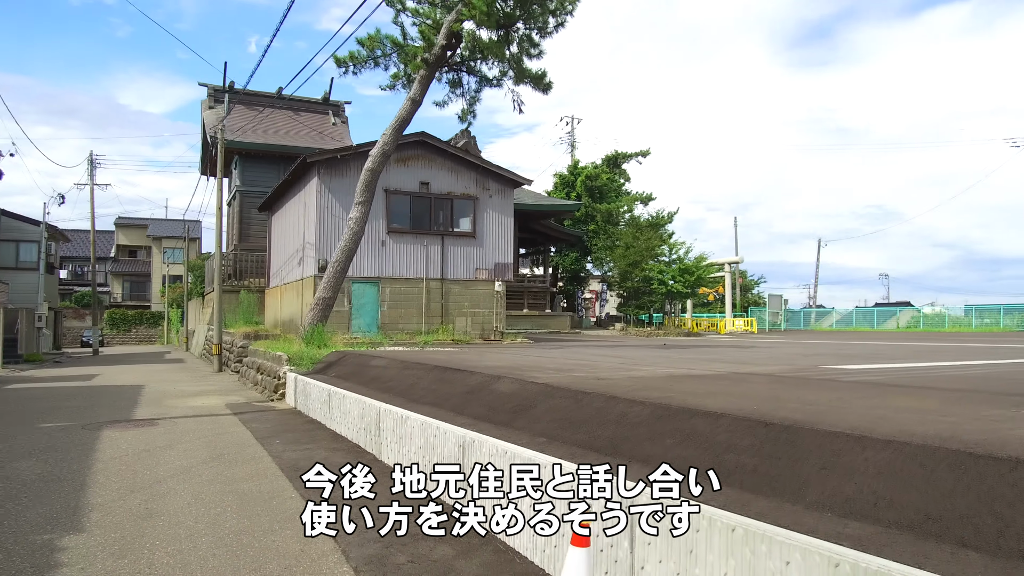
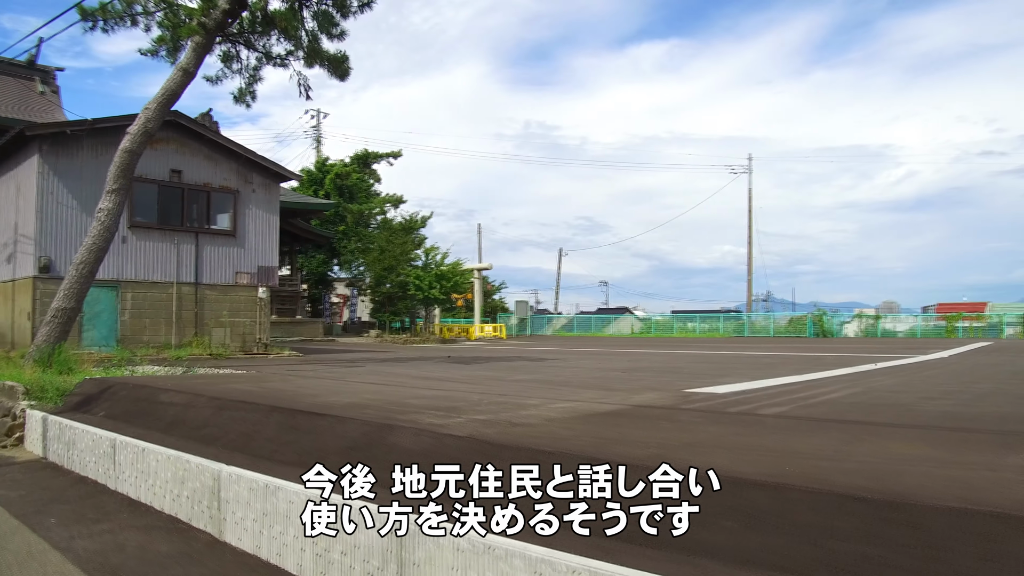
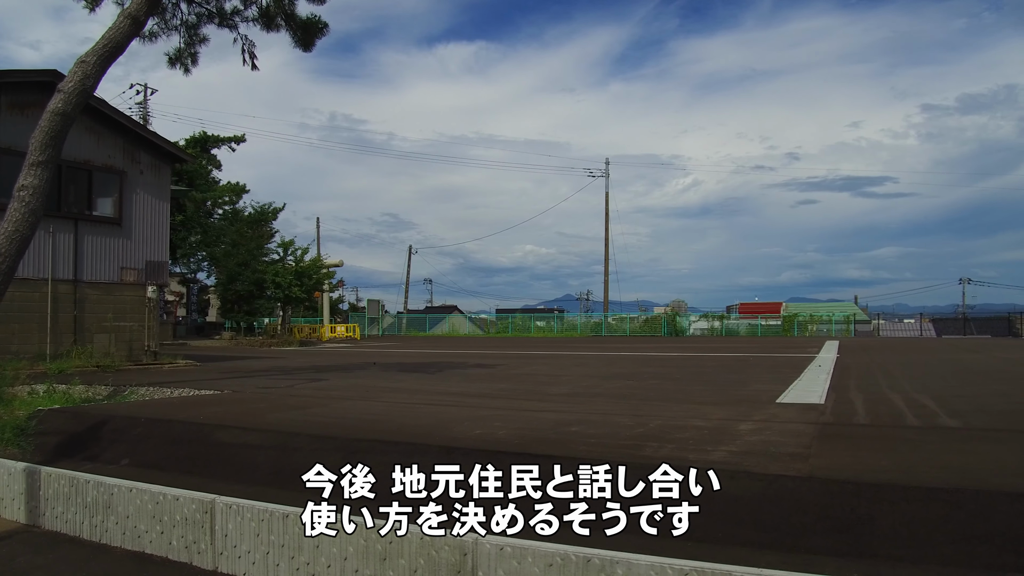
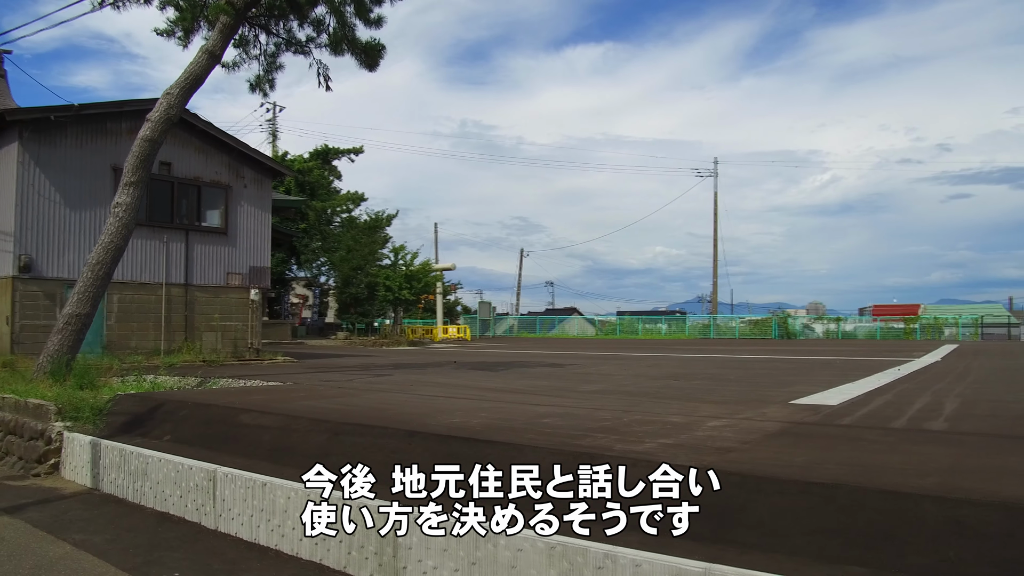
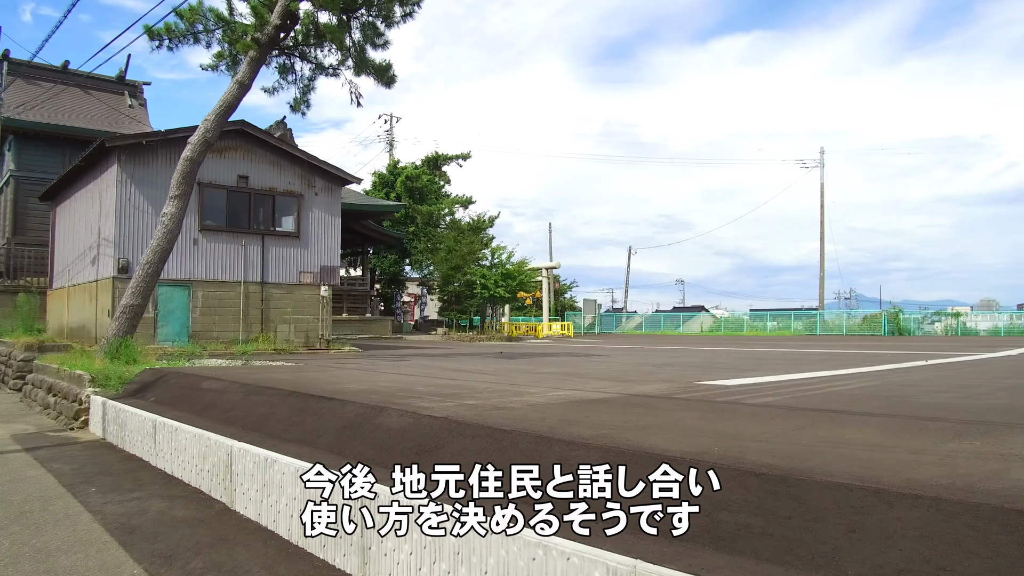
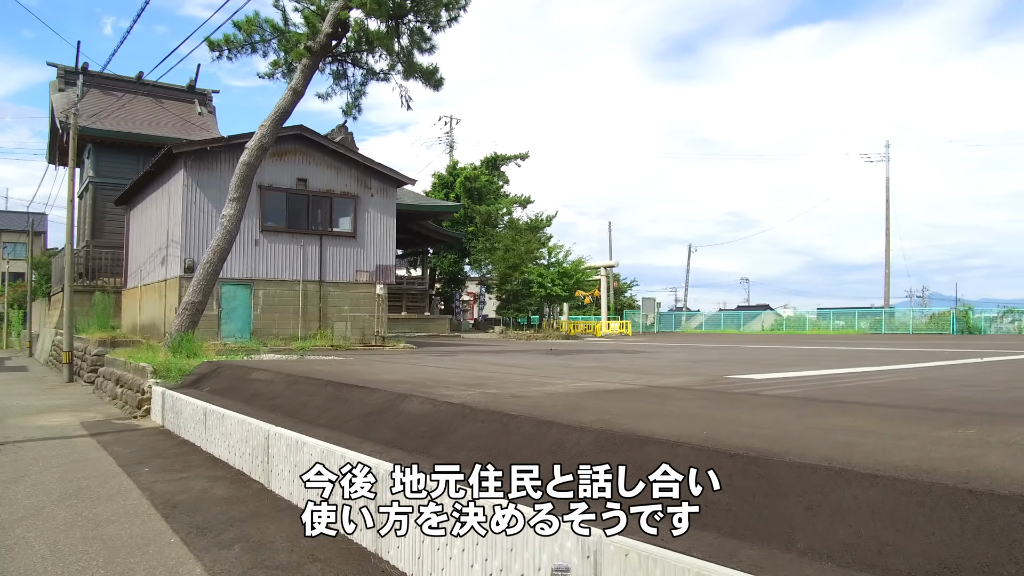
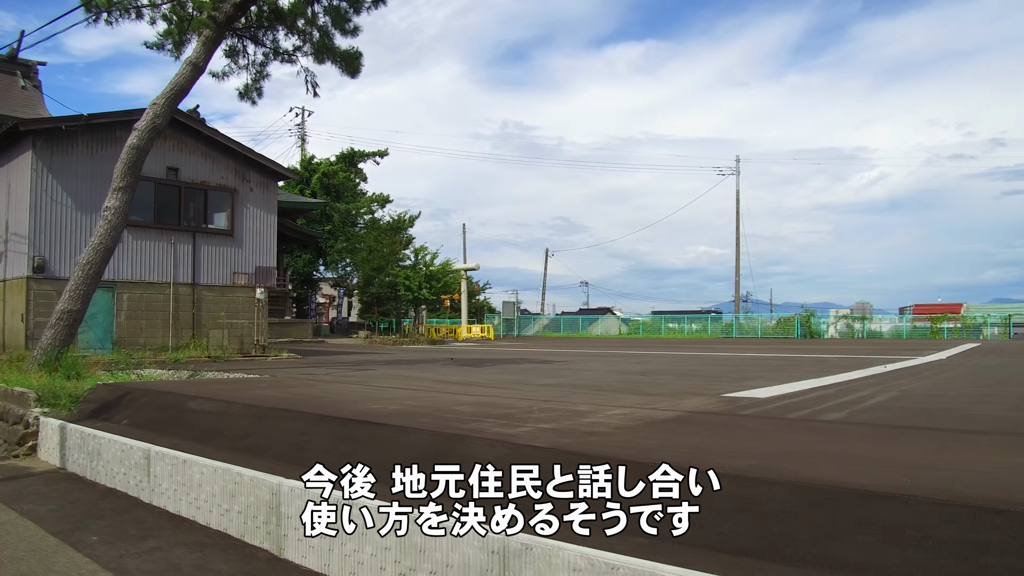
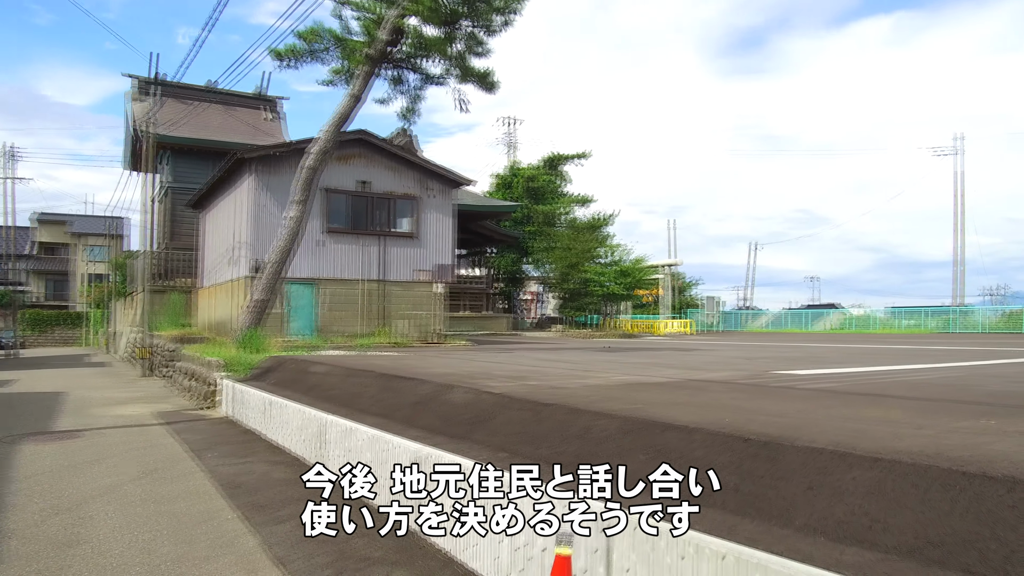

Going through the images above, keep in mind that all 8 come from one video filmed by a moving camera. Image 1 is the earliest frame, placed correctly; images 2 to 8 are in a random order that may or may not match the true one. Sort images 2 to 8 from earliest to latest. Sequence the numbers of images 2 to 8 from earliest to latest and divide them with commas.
8, 6, 5, 2, 7, 4, 3
